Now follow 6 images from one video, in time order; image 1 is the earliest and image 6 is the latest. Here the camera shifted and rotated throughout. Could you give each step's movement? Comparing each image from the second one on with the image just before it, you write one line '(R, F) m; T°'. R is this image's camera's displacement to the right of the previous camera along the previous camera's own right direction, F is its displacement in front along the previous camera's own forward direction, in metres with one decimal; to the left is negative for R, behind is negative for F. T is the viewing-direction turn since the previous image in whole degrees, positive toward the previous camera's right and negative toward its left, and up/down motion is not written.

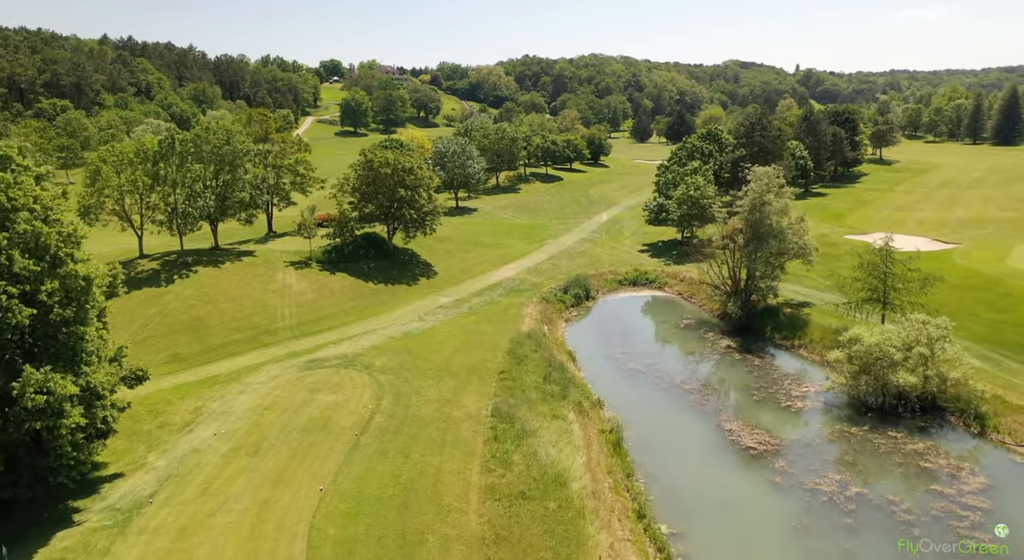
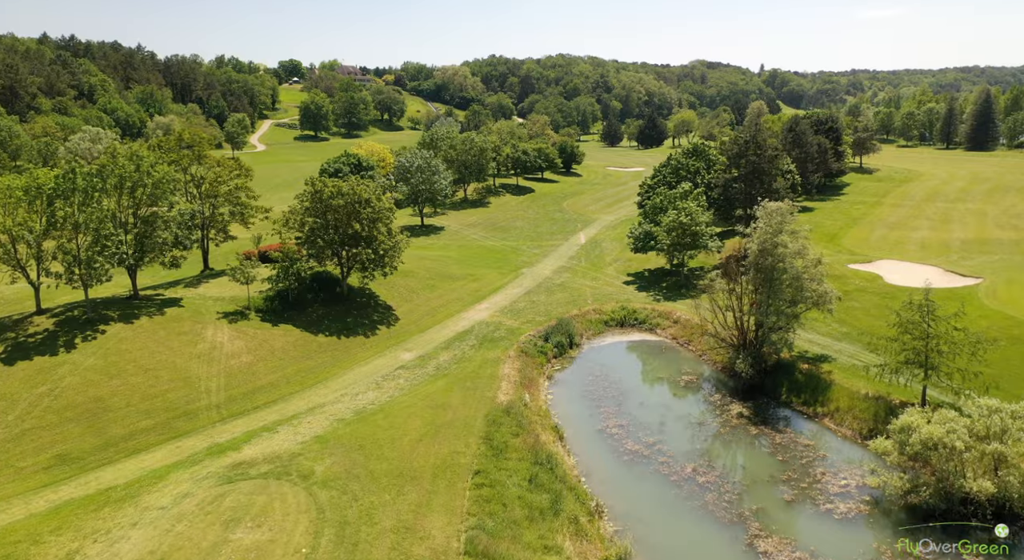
(-0.3, +6.8) m; +3°
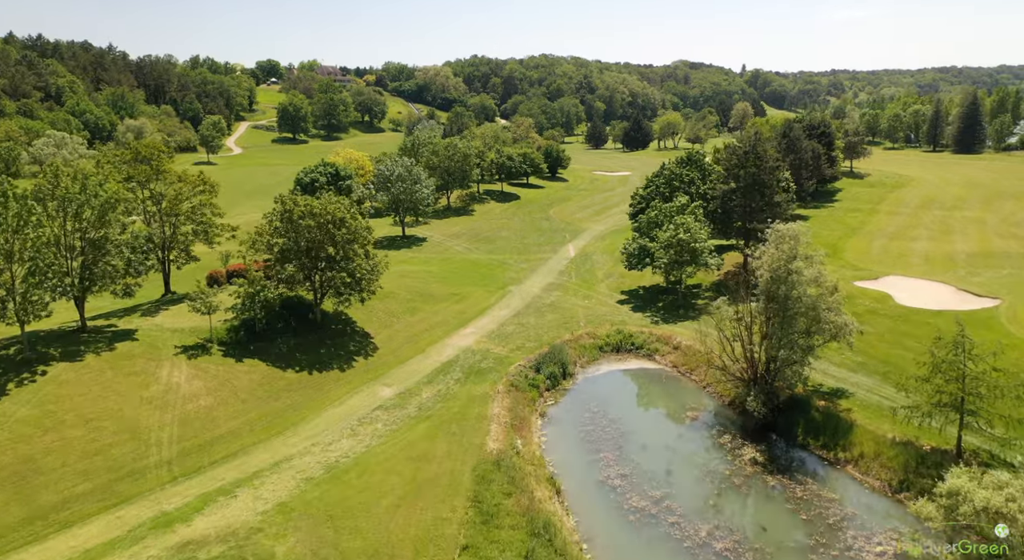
(-0.3, +3.6) m; +1°
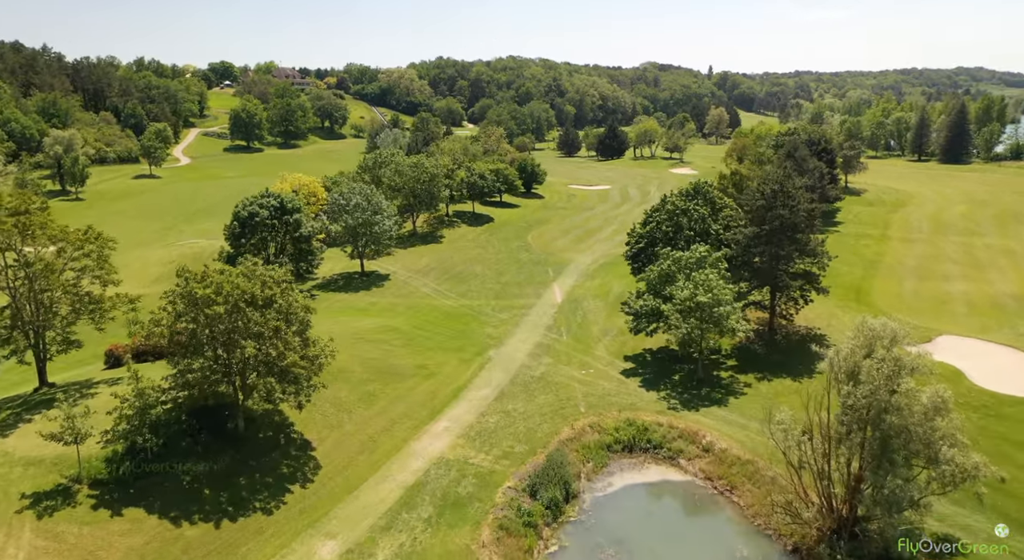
(-0.8, +10.4) m; +3°
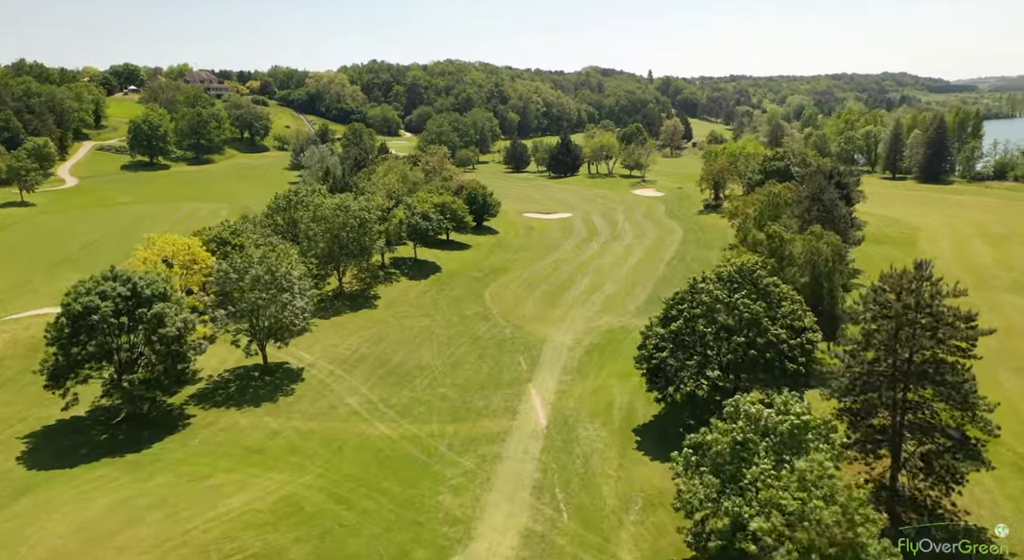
(-1.3, +18.7) m; +5°
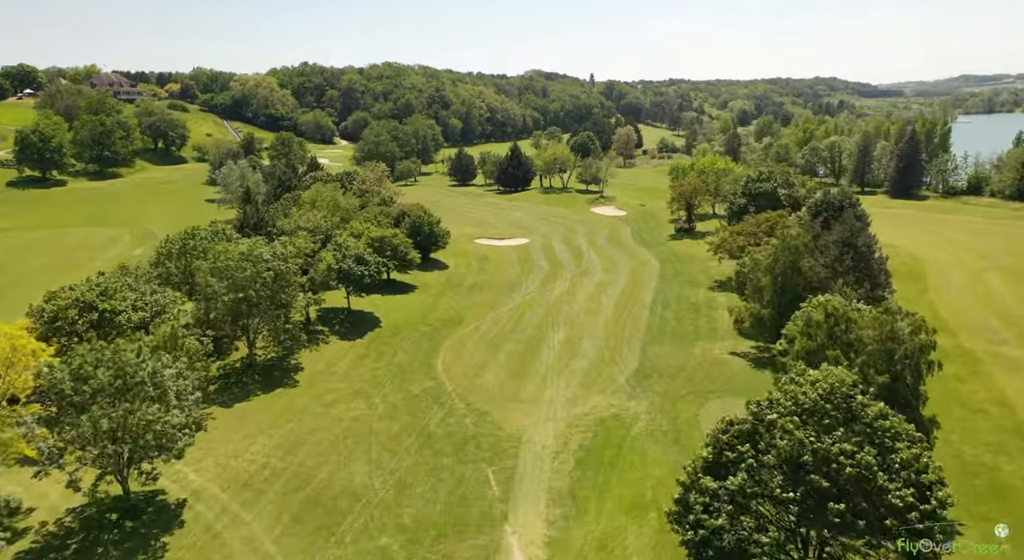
(-1.1, +14.5) m; +5°
